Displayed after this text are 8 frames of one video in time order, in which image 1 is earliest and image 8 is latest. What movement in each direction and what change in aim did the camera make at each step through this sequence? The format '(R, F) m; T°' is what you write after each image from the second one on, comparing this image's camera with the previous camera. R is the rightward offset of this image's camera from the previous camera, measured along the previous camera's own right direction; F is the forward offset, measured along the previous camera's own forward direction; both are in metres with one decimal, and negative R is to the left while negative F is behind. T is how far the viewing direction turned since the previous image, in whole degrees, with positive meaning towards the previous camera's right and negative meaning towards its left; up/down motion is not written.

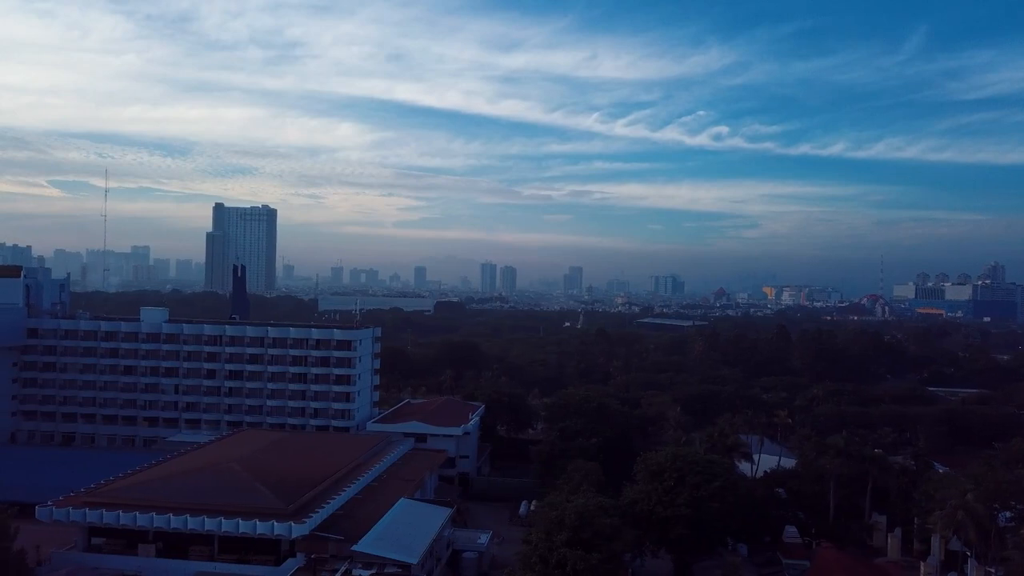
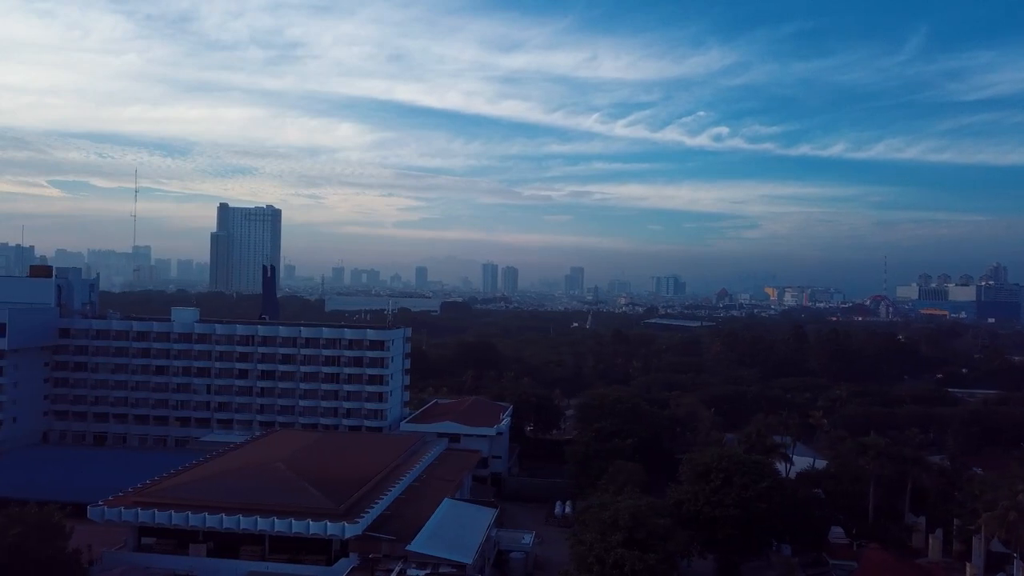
(-1.3, 0.0) m; 0°
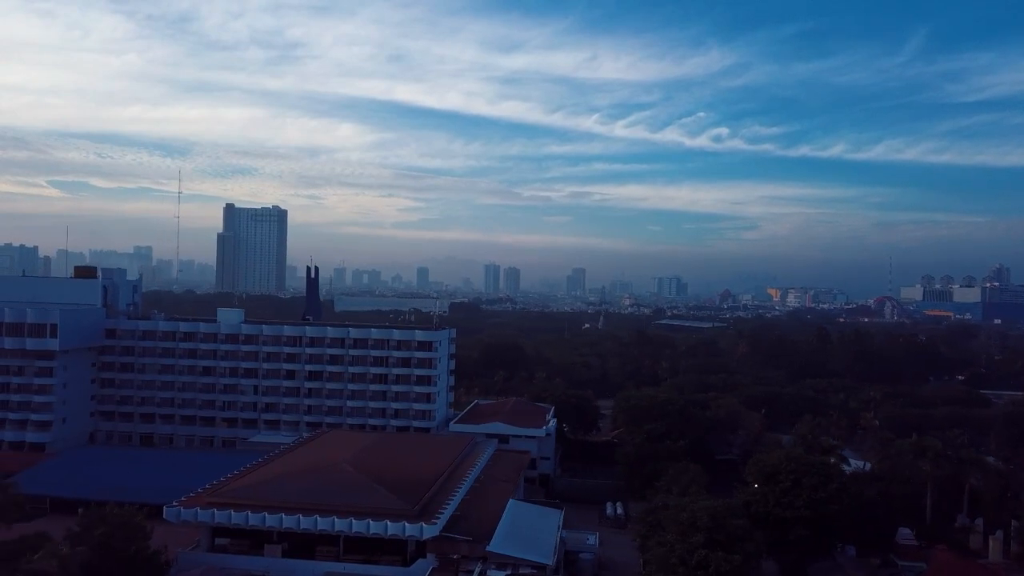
(-1.9, -0.1) m; 0°
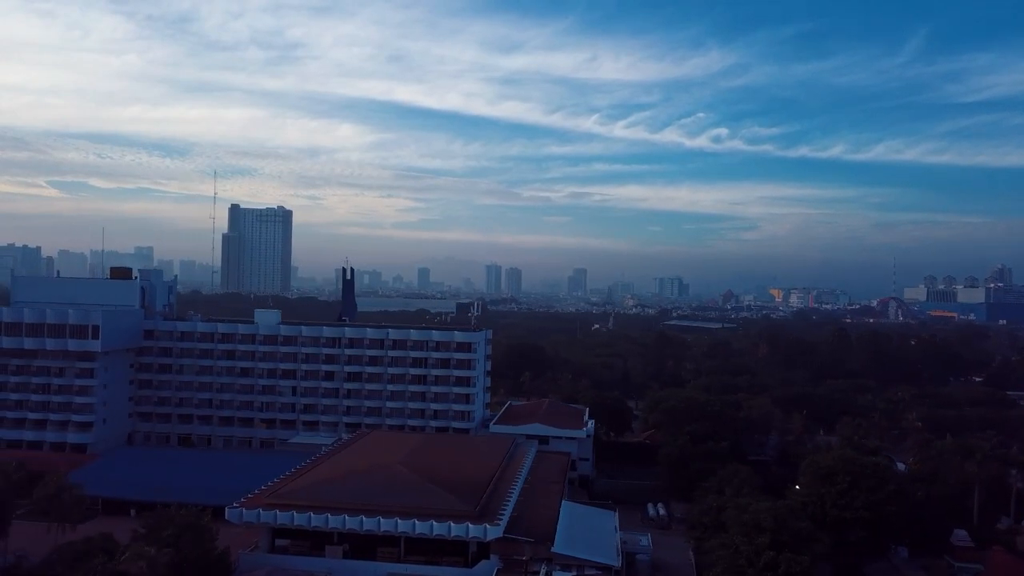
(-1.6, -0.1) m; 0°
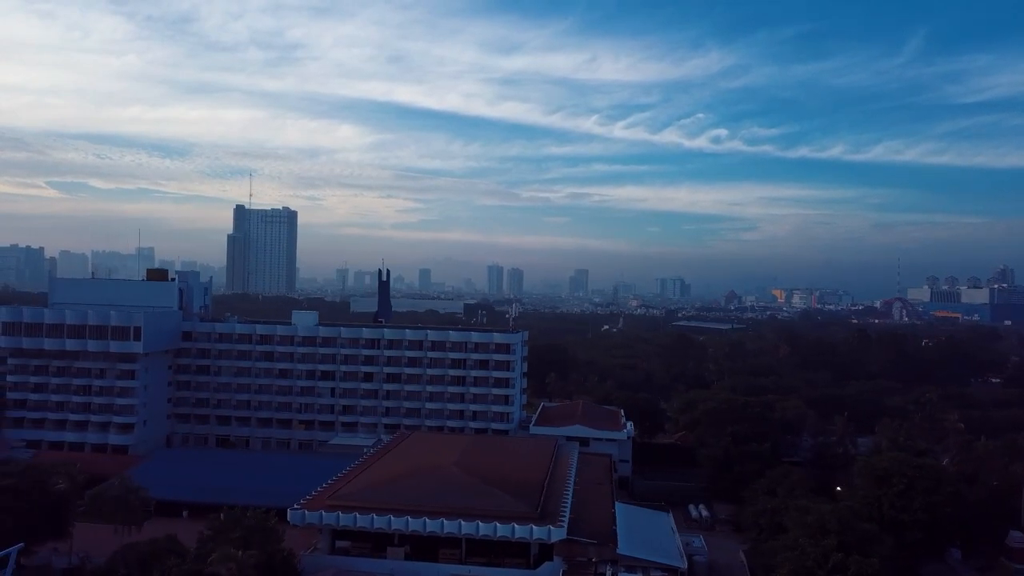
(-1.6, -0.1) m; 0°
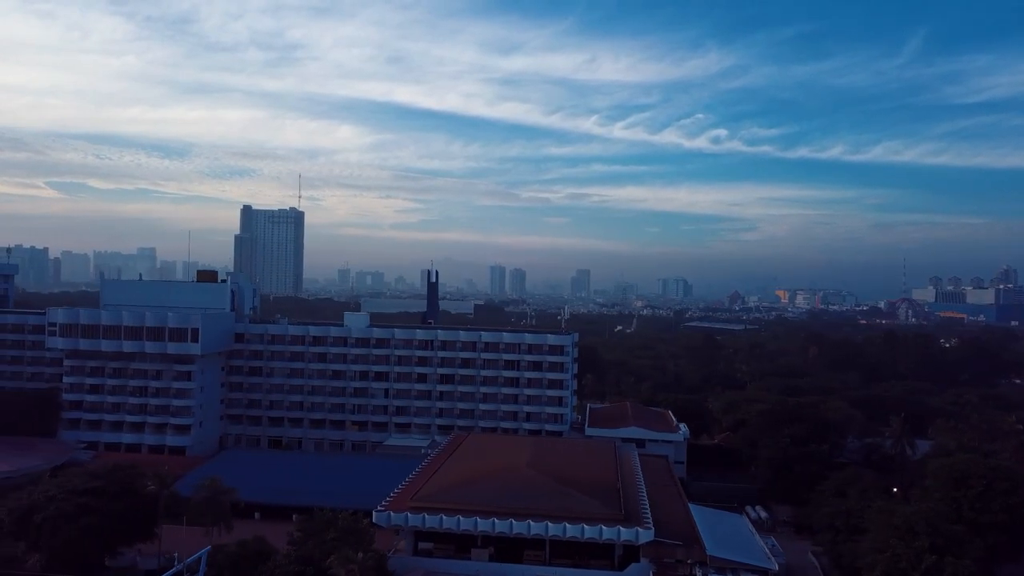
(-2.2, -0.1) m; 0°
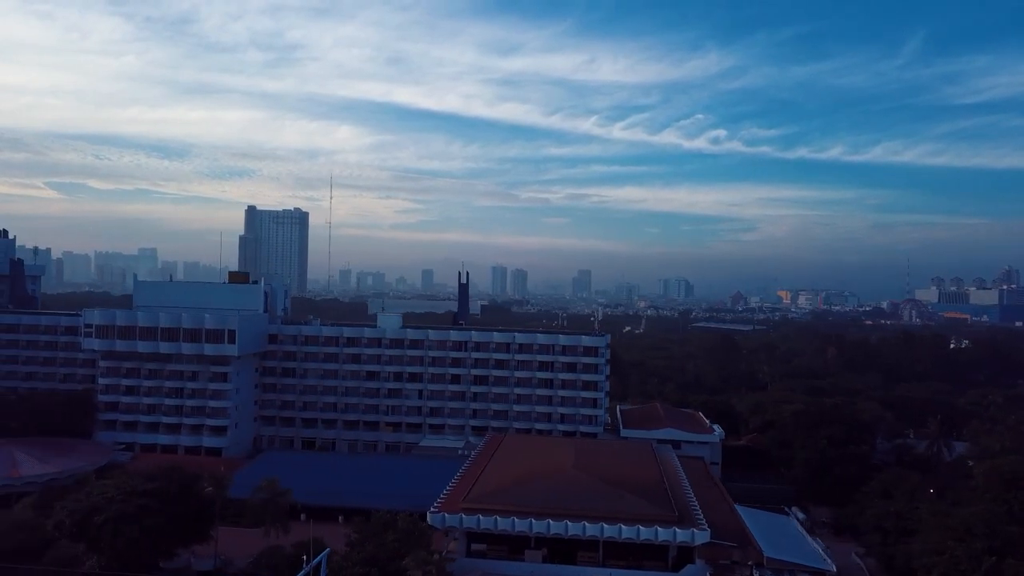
(-1.4, 0.0) m; 0°
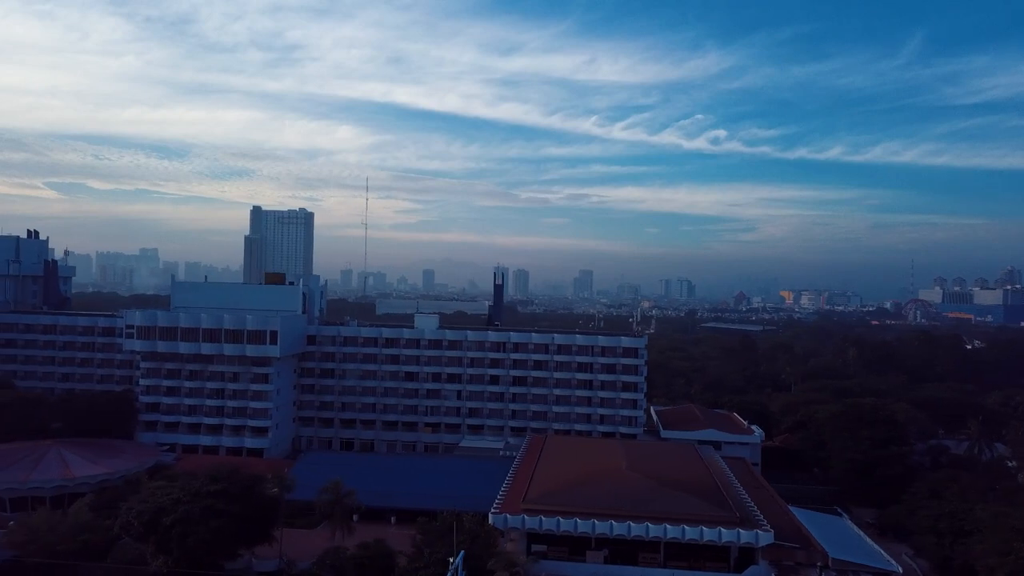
(-1.6, 0.0) m; 0°
